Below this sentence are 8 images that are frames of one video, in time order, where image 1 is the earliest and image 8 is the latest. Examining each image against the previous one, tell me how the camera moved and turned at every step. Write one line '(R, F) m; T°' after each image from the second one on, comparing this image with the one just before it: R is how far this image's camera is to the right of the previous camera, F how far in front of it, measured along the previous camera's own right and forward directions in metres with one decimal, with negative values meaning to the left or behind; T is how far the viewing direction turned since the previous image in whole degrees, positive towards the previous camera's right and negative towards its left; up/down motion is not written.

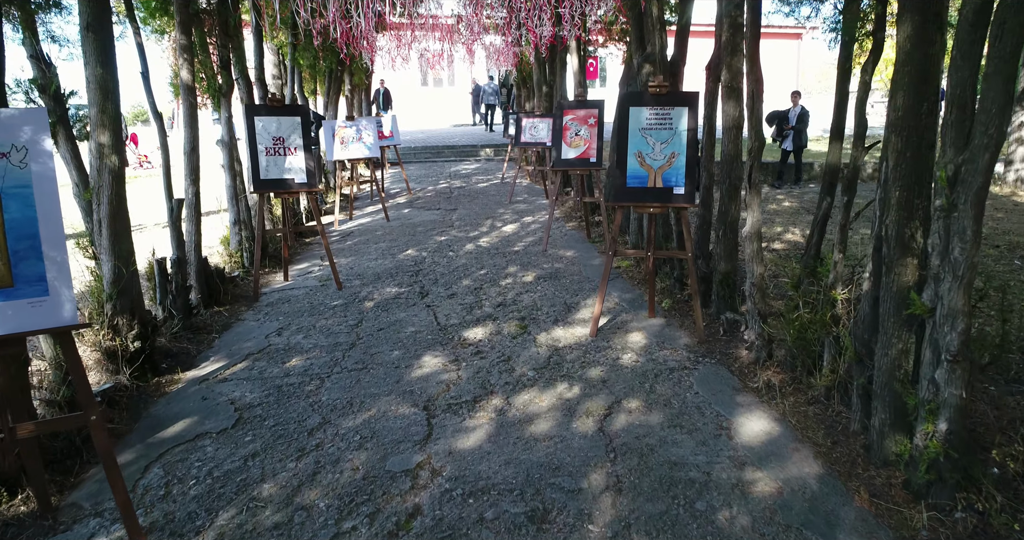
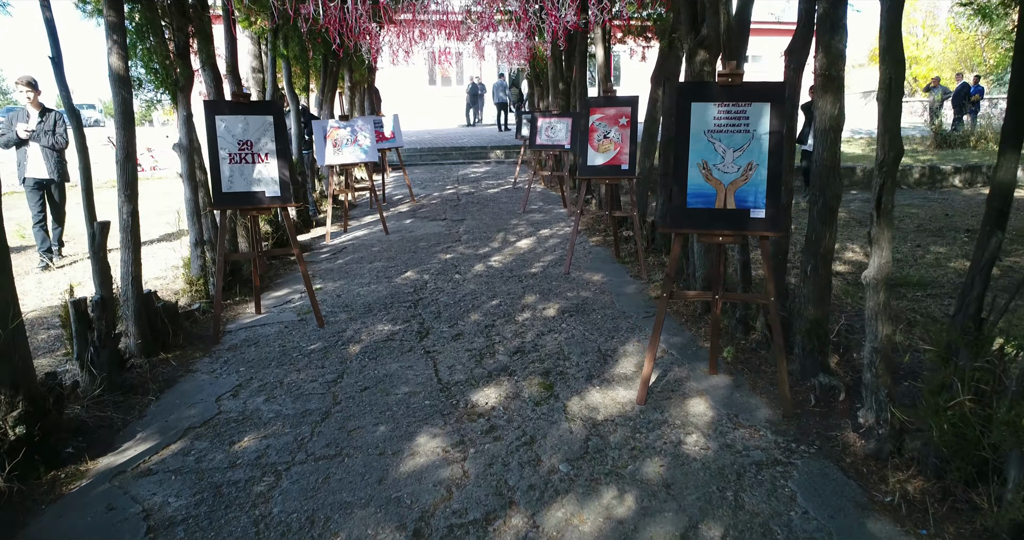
(-0.1, +1.3) m; -1°
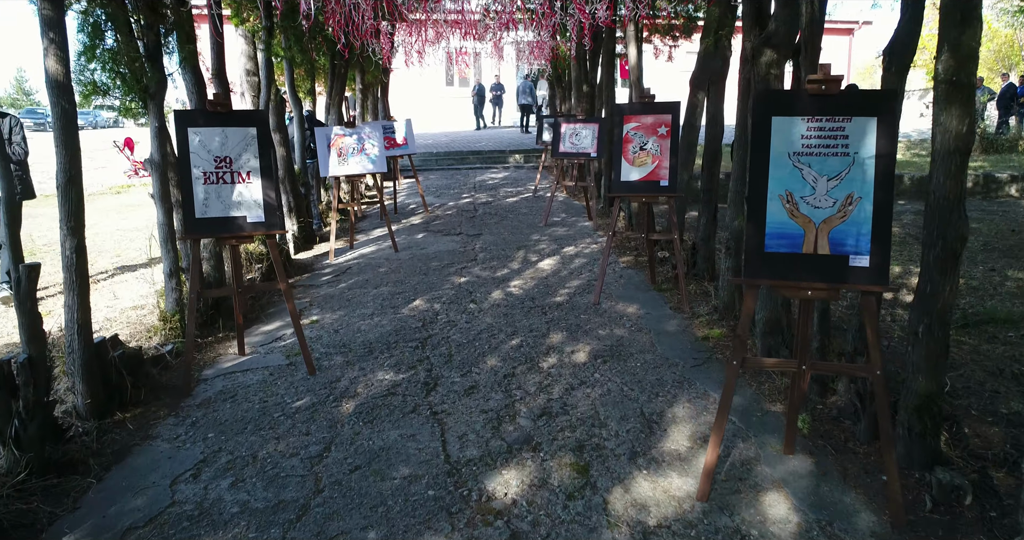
(0.0, +0.9) m; -1°
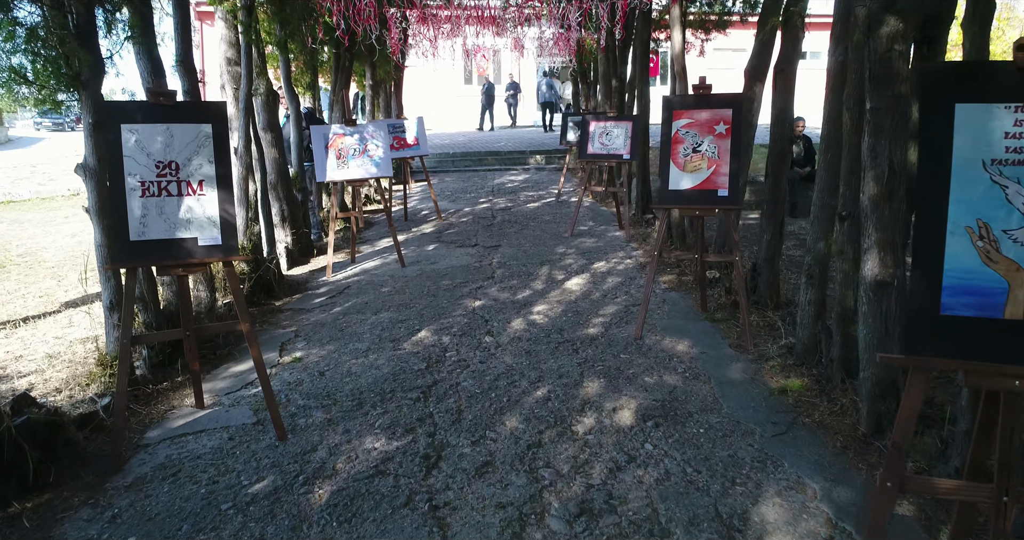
(0.0, +1.1) m; -1°
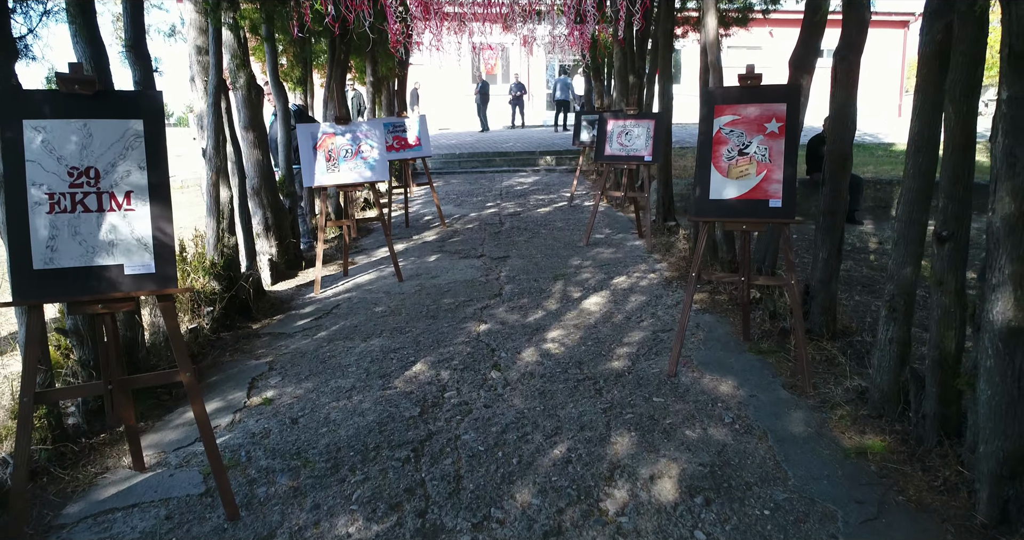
(0.0, +0.8) m; -1°
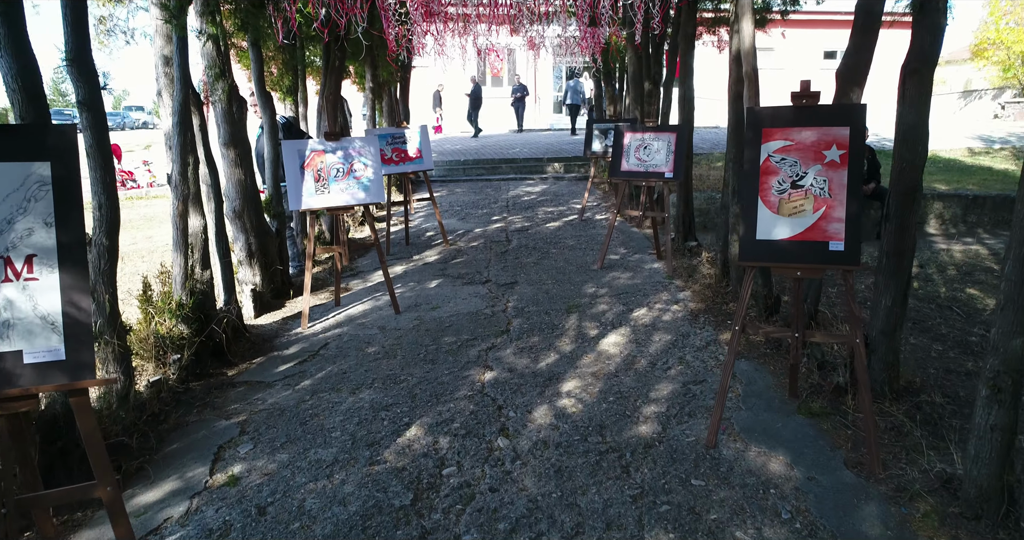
(0.0, +0.7) m; 0°
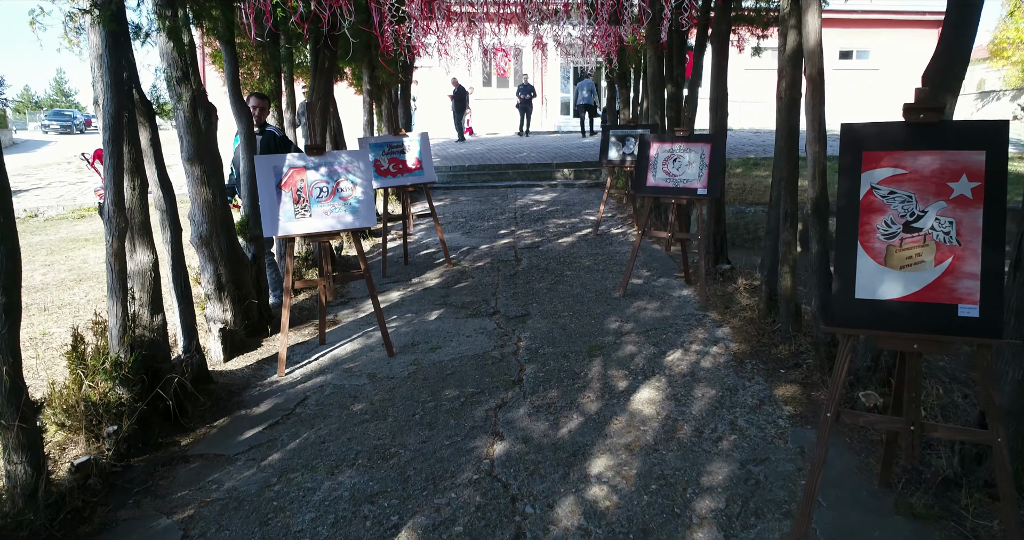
(-0.1, +0.9) m; 0°
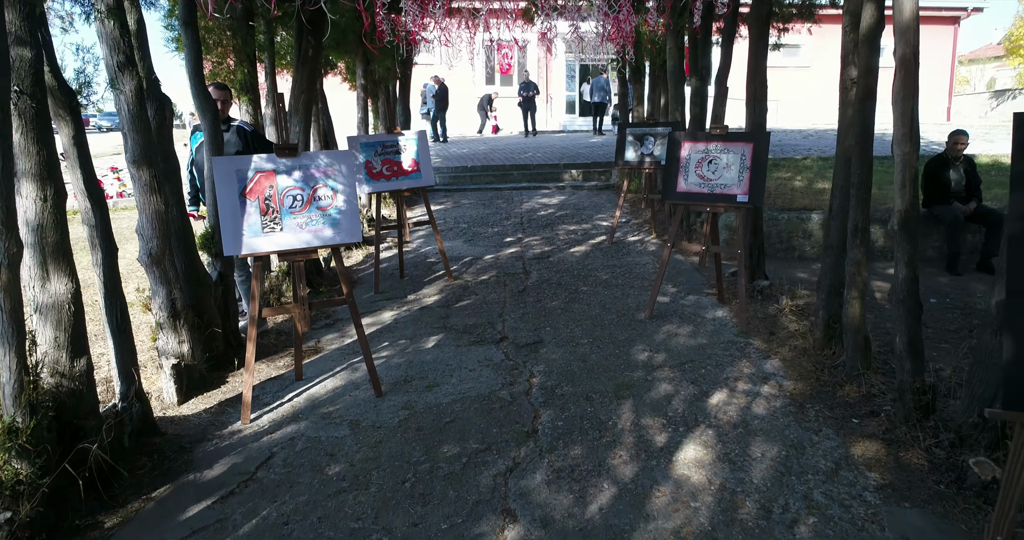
(-0.1, +0.9) m; 0°
